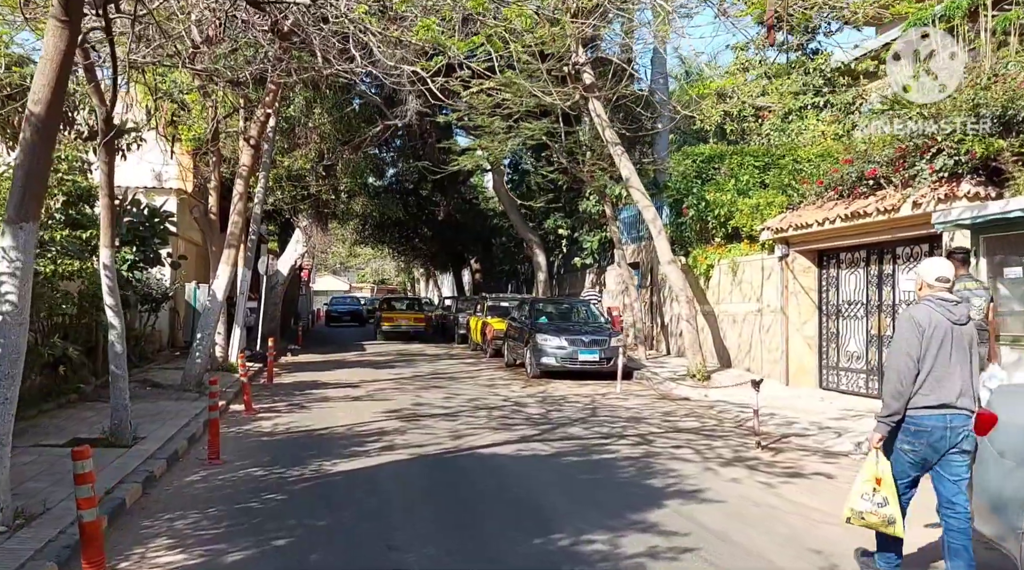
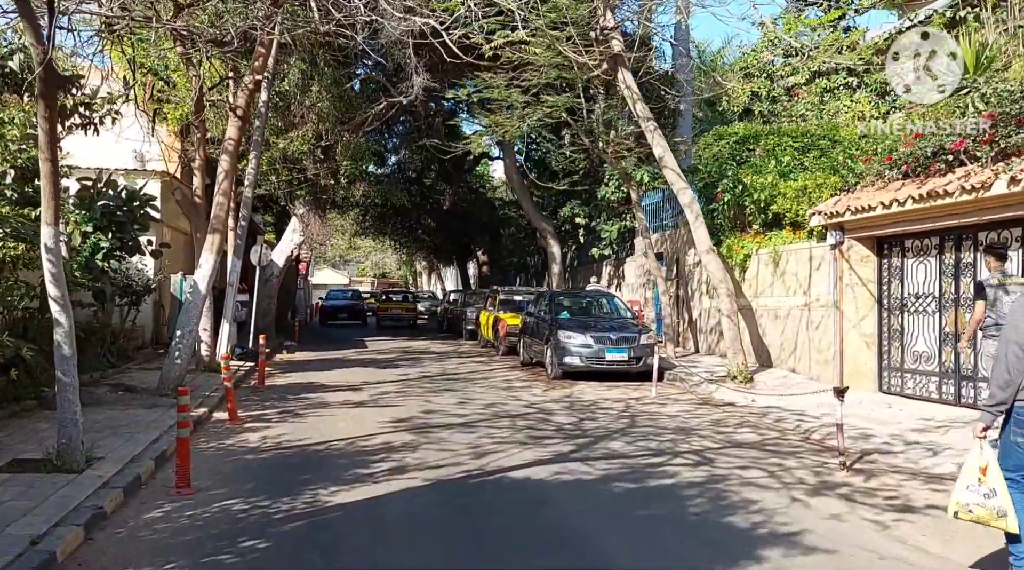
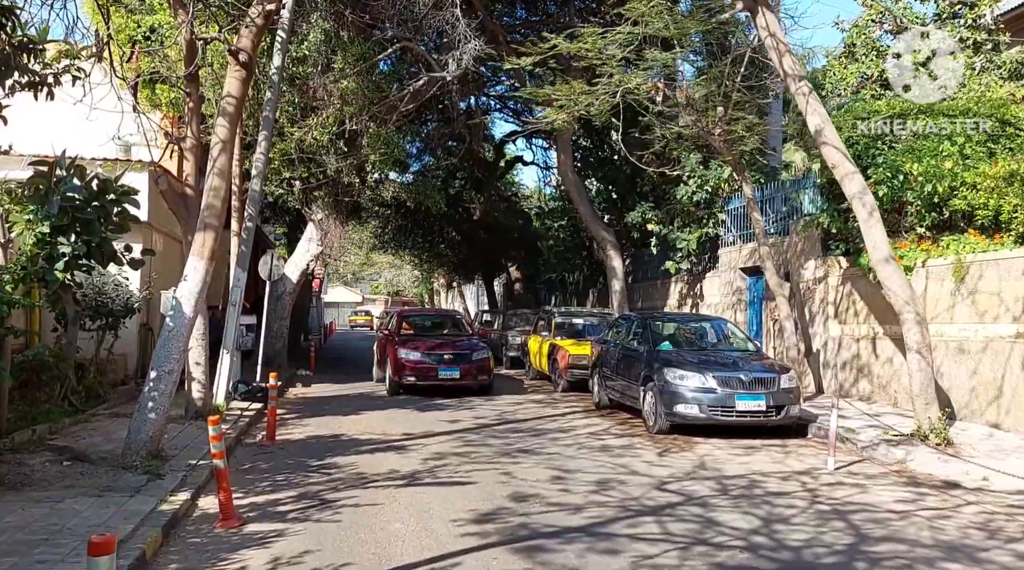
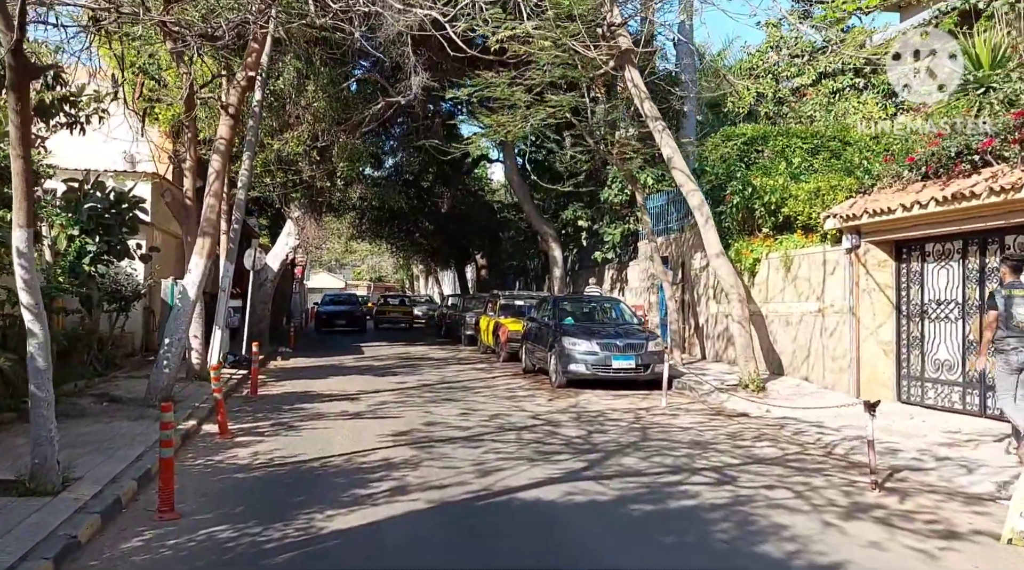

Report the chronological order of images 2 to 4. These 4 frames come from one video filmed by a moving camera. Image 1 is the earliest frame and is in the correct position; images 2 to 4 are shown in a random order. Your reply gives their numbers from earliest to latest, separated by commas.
2, 4, 3
